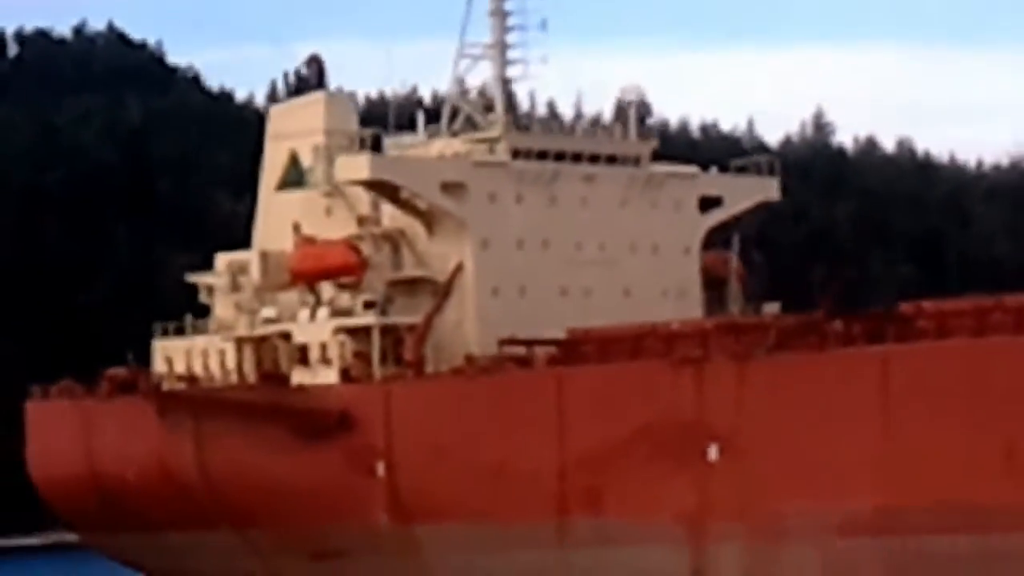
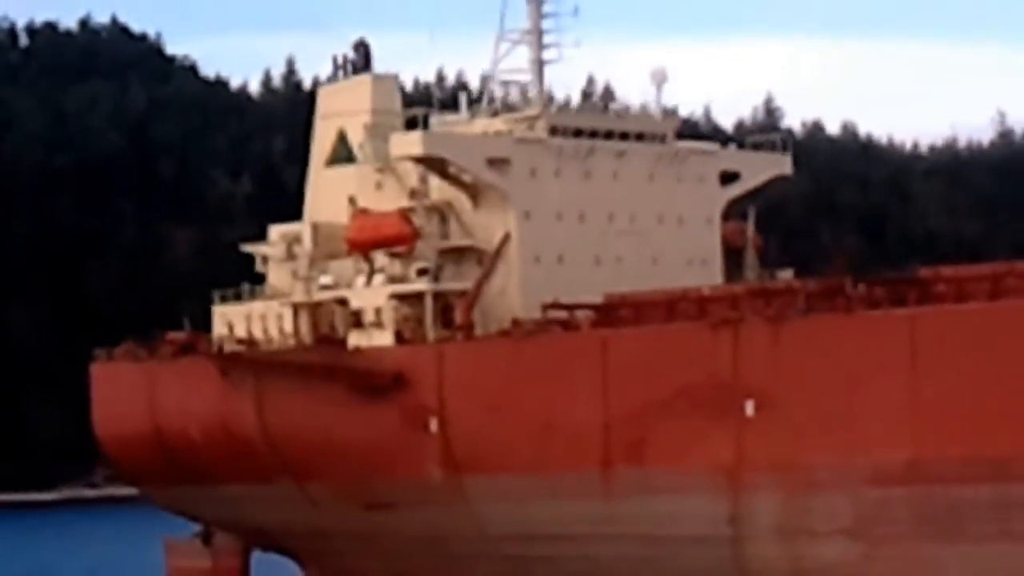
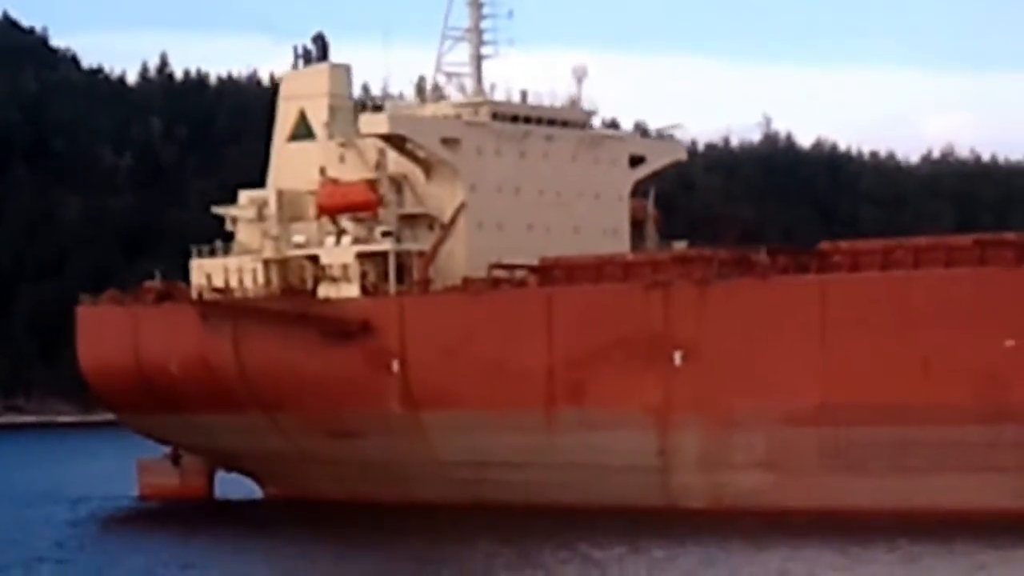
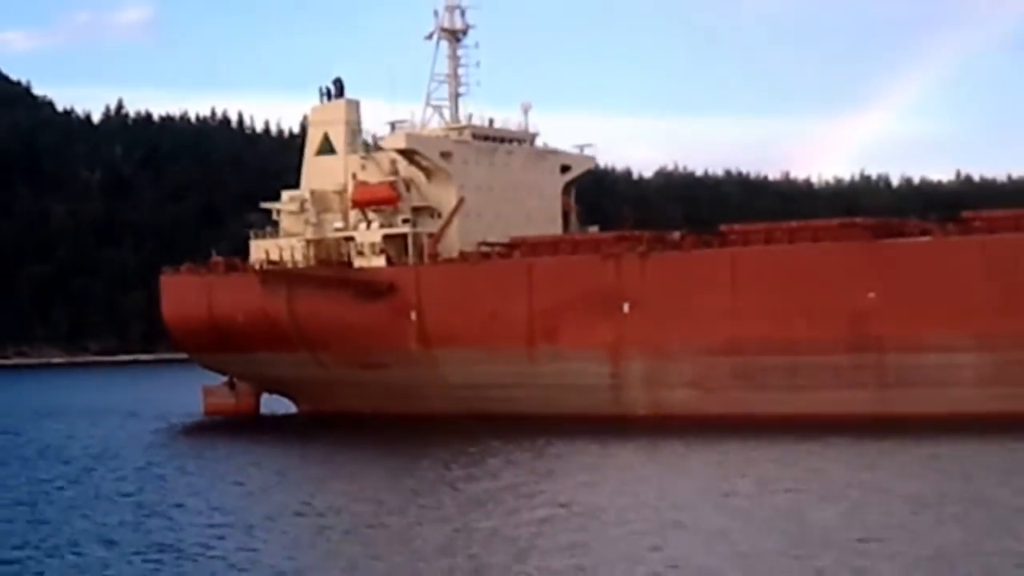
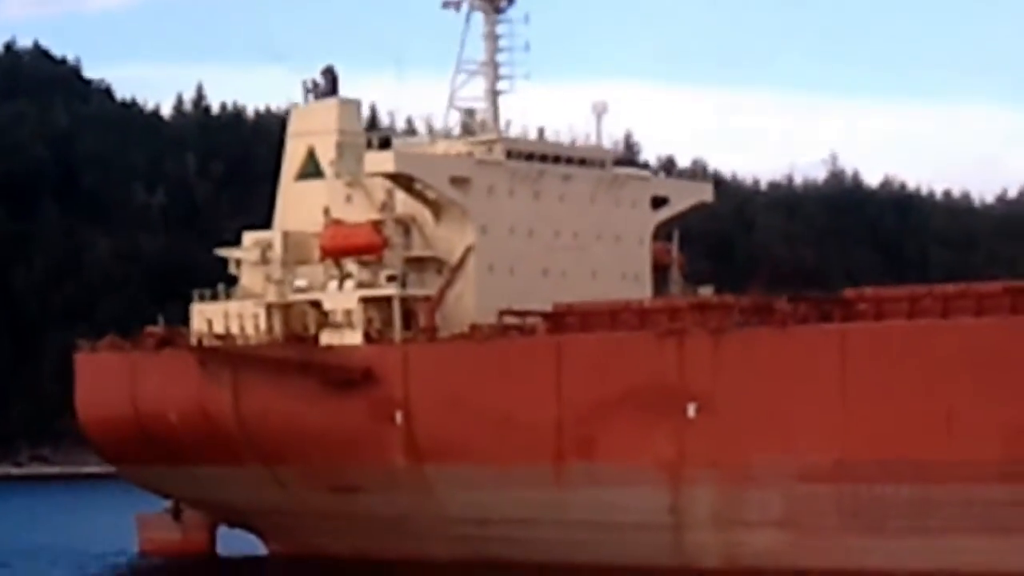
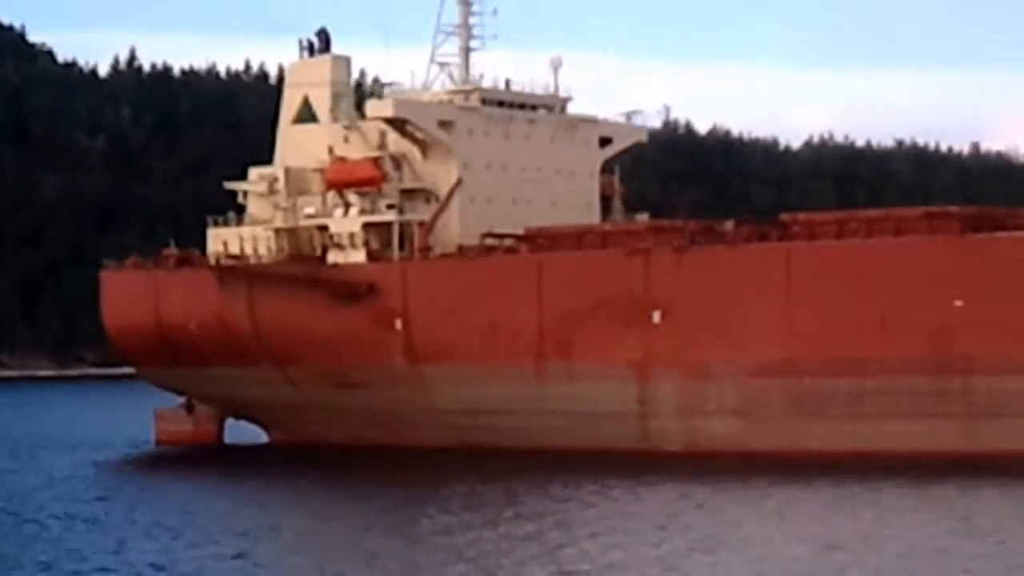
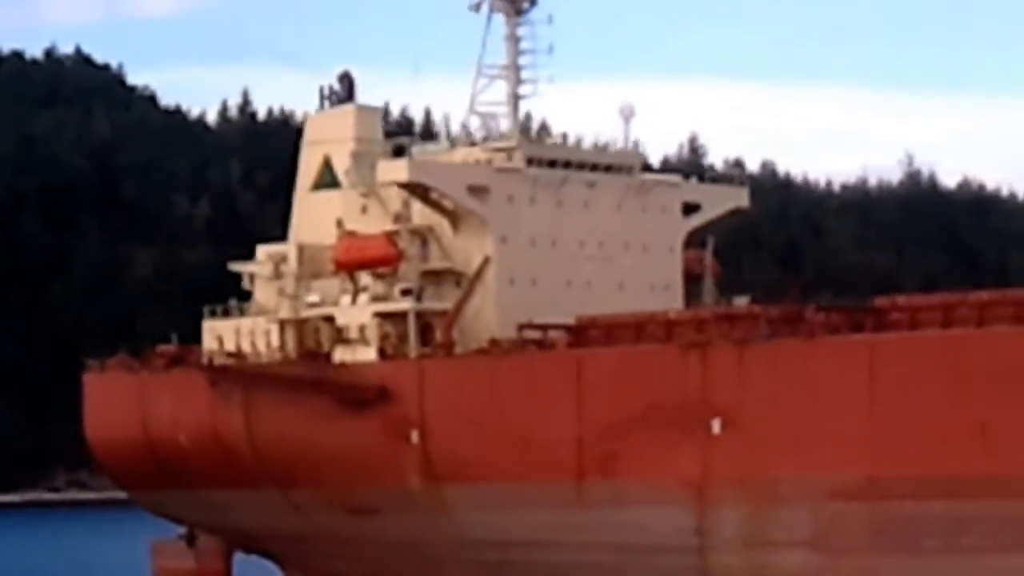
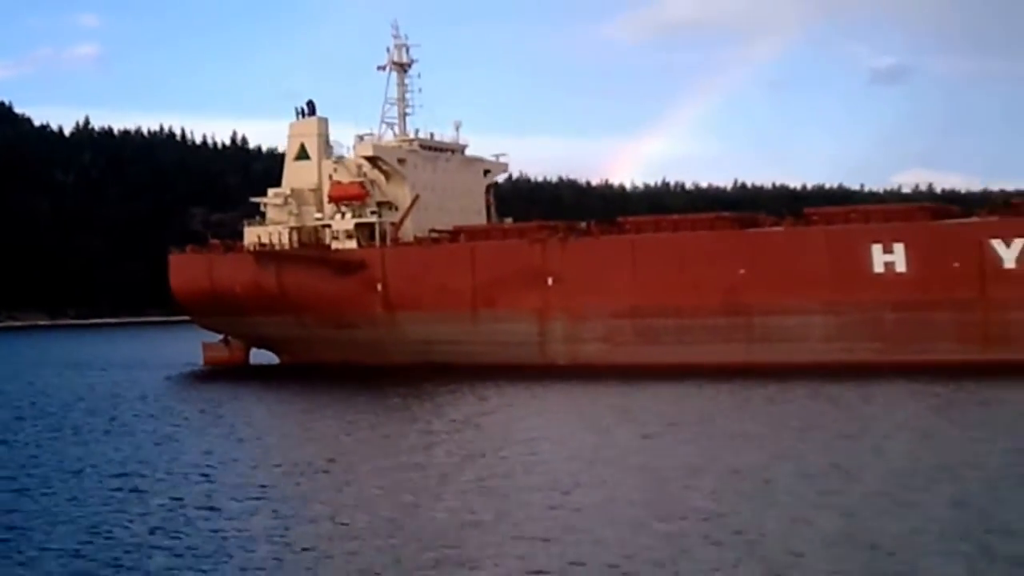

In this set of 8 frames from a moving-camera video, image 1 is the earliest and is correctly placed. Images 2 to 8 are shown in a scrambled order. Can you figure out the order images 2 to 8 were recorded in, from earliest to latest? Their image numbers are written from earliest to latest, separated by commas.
2, 7, 5, 3, 6, 4, 8
